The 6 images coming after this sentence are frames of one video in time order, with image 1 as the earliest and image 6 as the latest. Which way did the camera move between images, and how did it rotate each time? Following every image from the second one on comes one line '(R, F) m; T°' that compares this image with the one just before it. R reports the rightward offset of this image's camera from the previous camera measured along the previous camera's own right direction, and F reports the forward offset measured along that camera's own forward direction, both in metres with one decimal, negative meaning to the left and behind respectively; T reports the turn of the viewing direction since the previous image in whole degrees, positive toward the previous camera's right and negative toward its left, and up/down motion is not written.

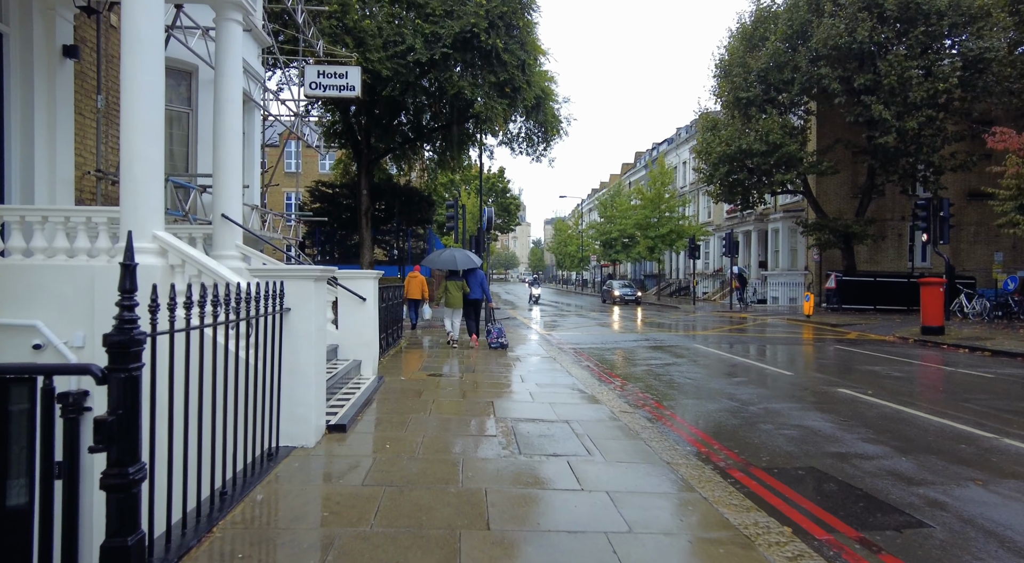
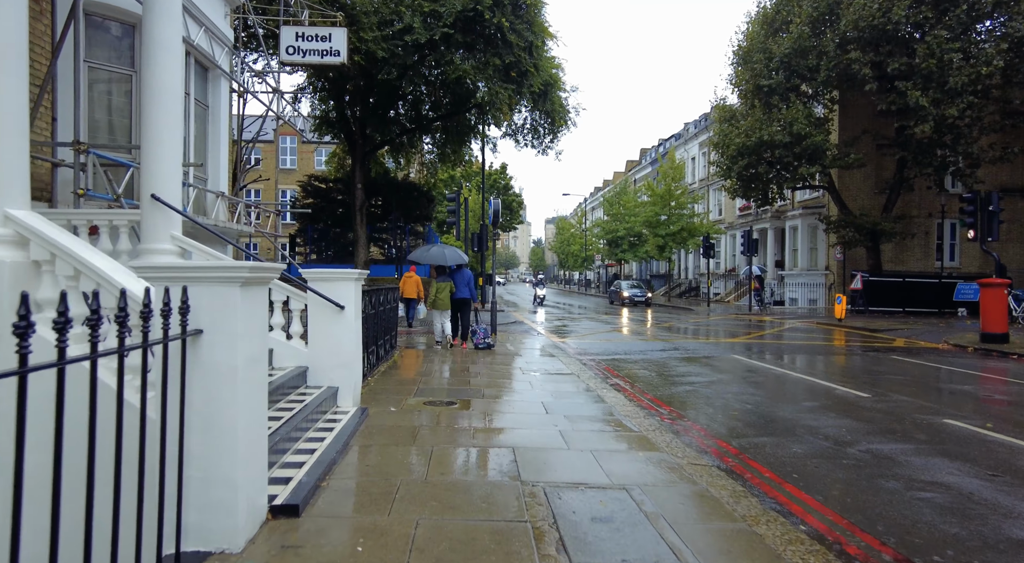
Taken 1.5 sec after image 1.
(-0.2, +1.8) m; 0°
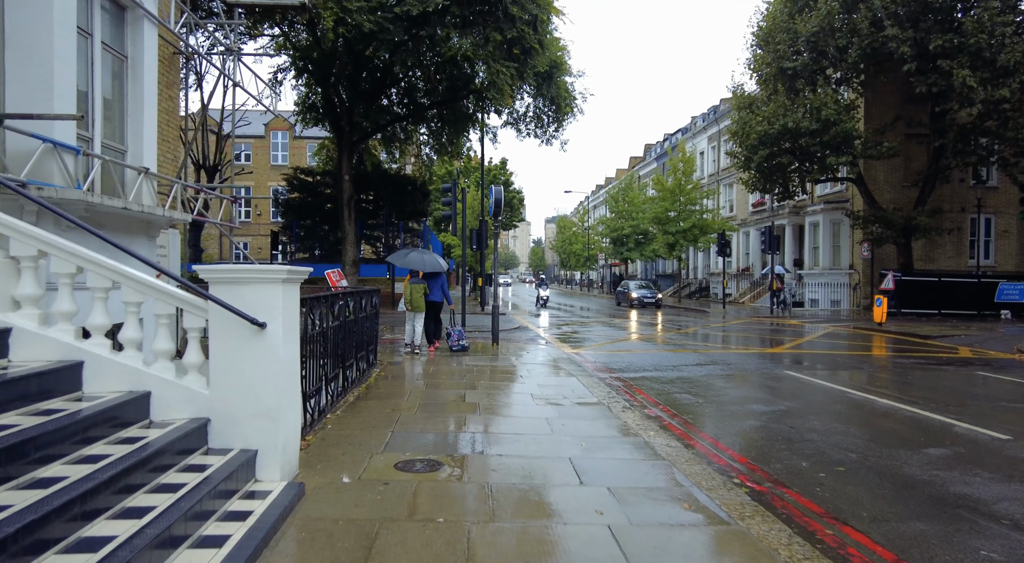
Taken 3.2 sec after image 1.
(-0.1, +2.1) m; 0°
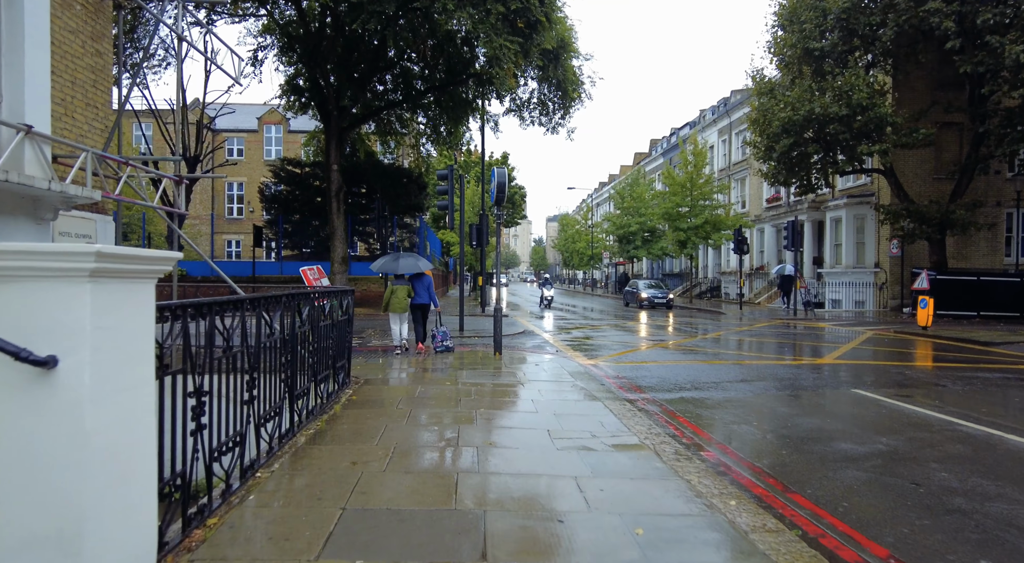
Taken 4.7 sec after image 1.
(-0.1, +1.9) m; 0°
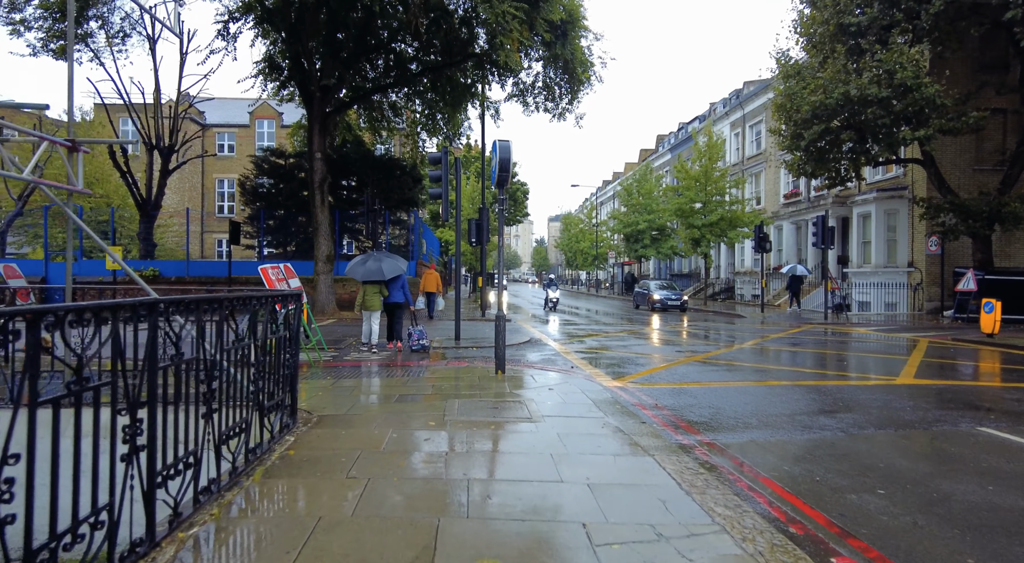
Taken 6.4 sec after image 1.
(-0.1, +2.1) m; 0°
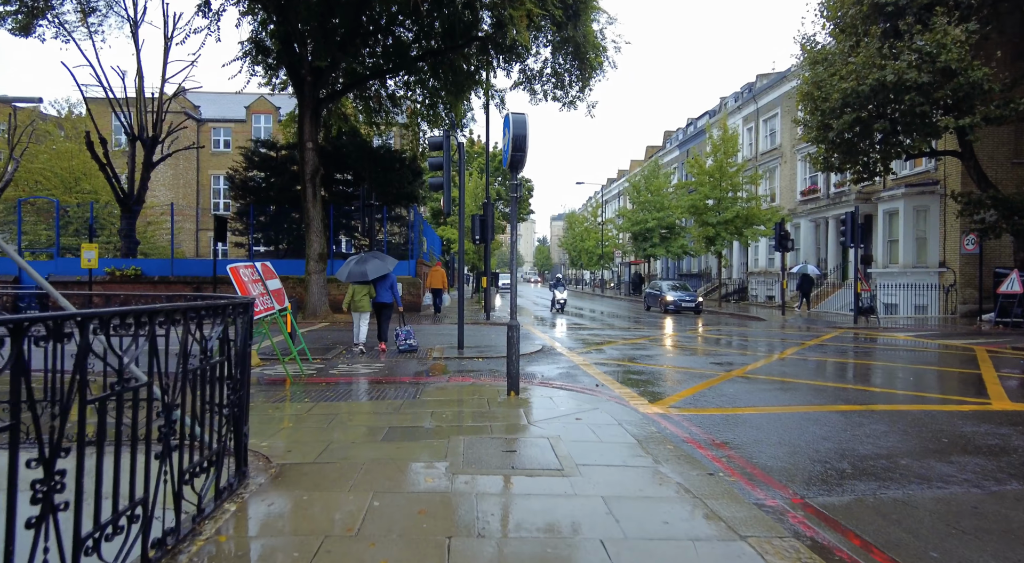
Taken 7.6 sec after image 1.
(-0.2, +1.5) m; 0°
